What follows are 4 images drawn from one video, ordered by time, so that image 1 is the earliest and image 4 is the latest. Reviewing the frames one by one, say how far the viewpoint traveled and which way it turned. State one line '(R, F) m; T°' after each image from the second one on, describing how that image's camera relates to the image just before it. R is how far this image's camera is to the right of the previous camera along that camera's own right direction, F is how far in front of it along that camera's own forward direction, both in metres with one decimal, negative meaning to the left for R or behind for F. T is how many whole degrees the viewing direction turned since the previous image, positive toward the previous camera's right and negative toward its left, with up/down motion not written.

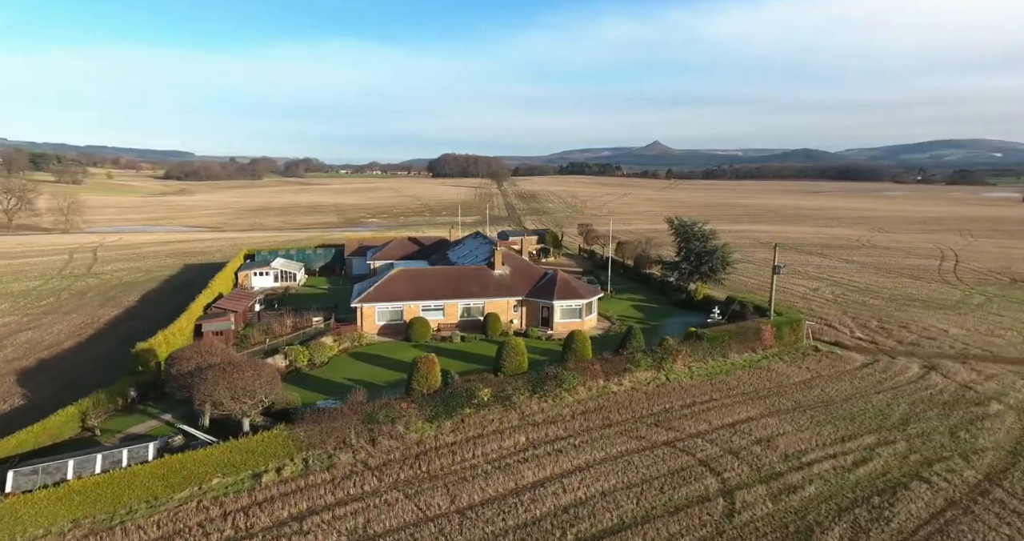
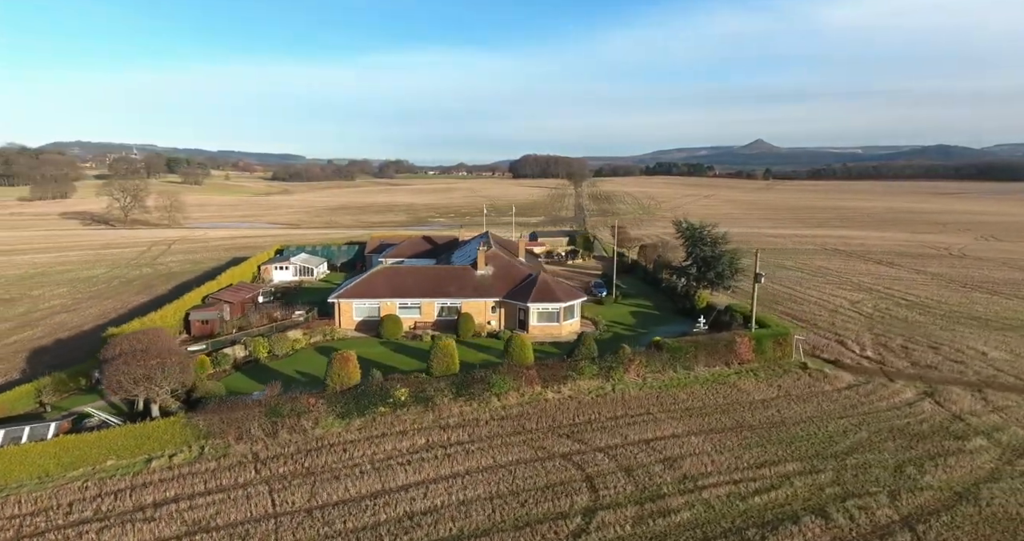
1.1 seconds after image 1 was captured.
(+4.7, +0.7) m; -8°
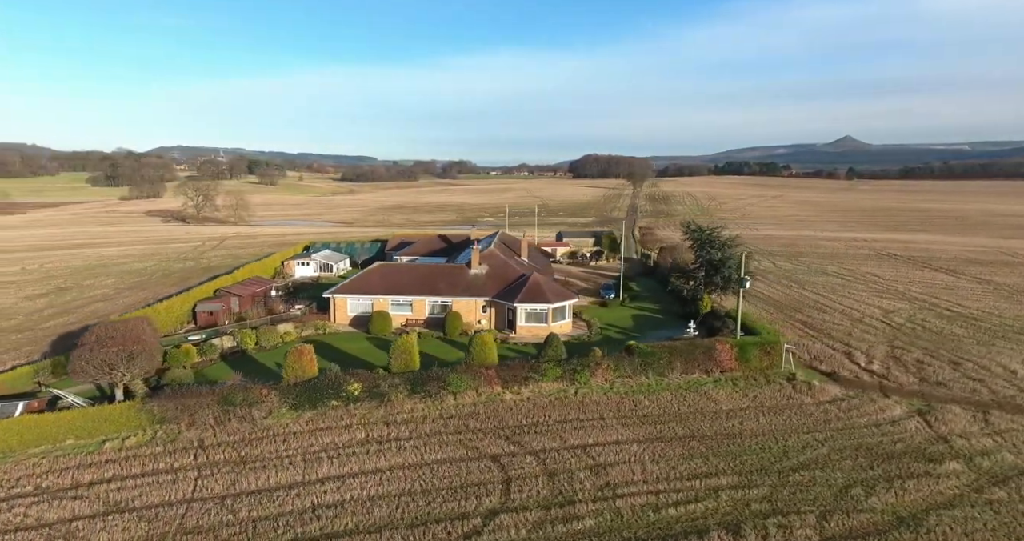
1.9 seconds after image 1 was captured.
(+3.2, +0.2) m; -6°
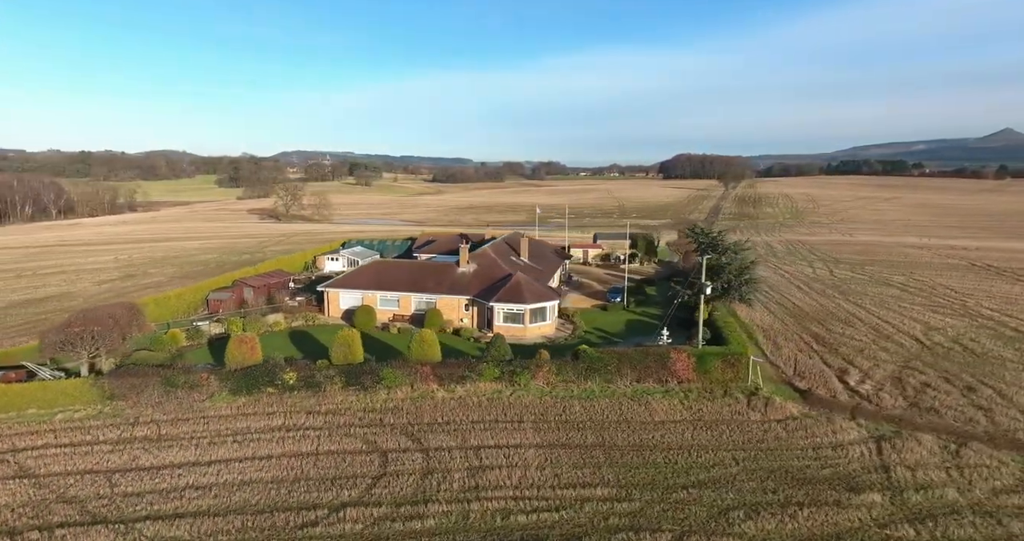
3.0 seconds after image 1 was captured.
(+4.8, +0.4) m; -8°
